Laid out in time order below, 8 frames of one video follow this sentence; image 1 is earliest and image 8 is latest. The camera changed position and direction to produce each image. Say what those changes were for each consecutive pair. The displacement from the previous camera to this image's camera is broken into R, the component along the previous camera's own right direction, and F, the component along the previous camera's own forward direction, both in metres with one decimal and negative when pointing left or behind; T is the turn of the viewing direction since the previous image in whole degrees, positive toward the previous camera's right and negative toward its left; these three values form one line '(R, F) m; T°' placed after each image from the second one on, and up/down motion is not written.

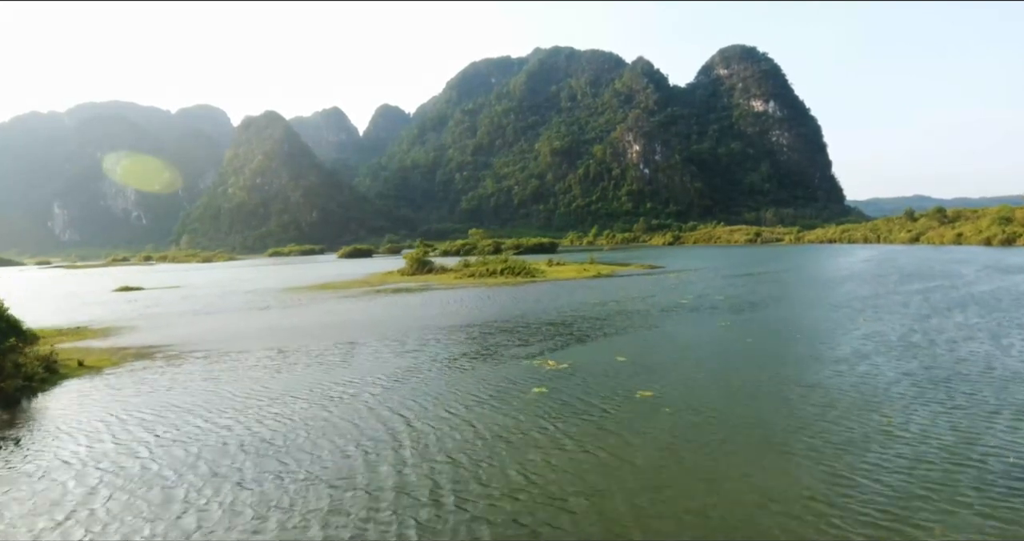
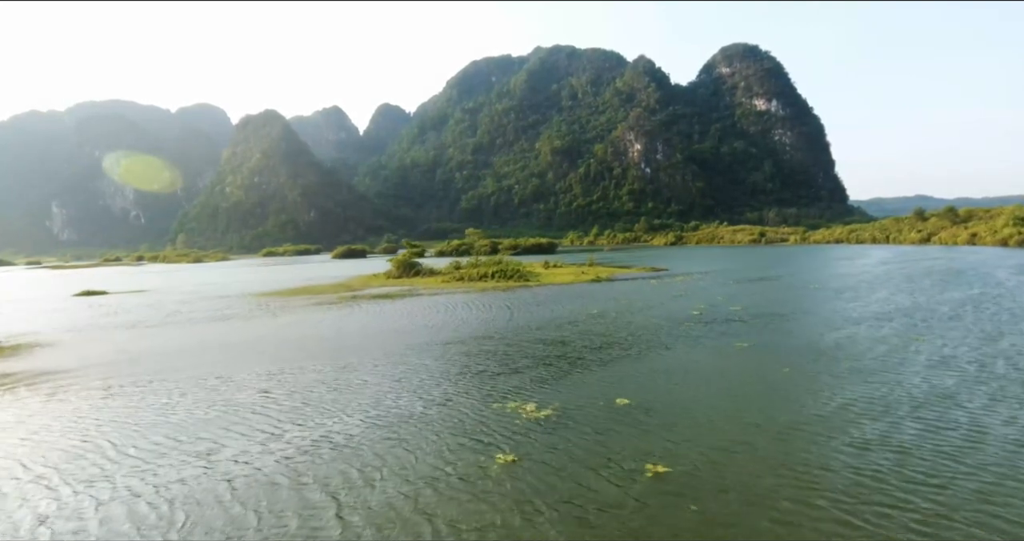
(+0.6, +3.8) m; 0°
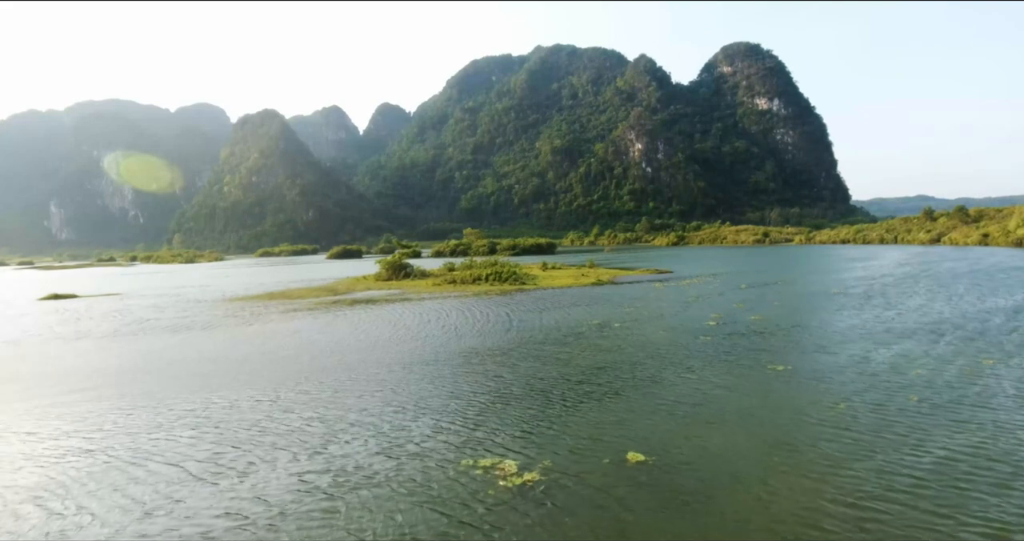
(+0.3, +3.0) m; 0°
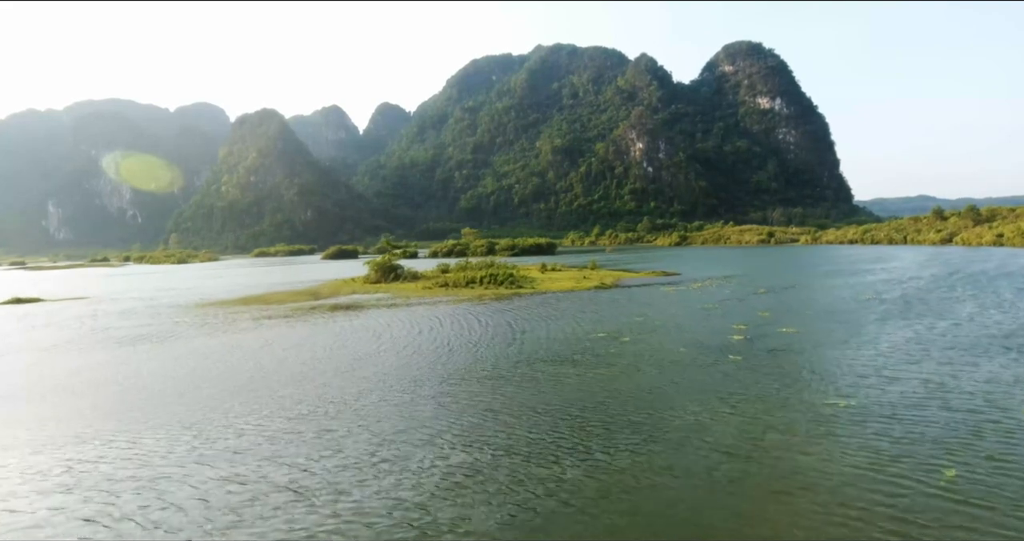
(+0.2, +3.1) m; 0°
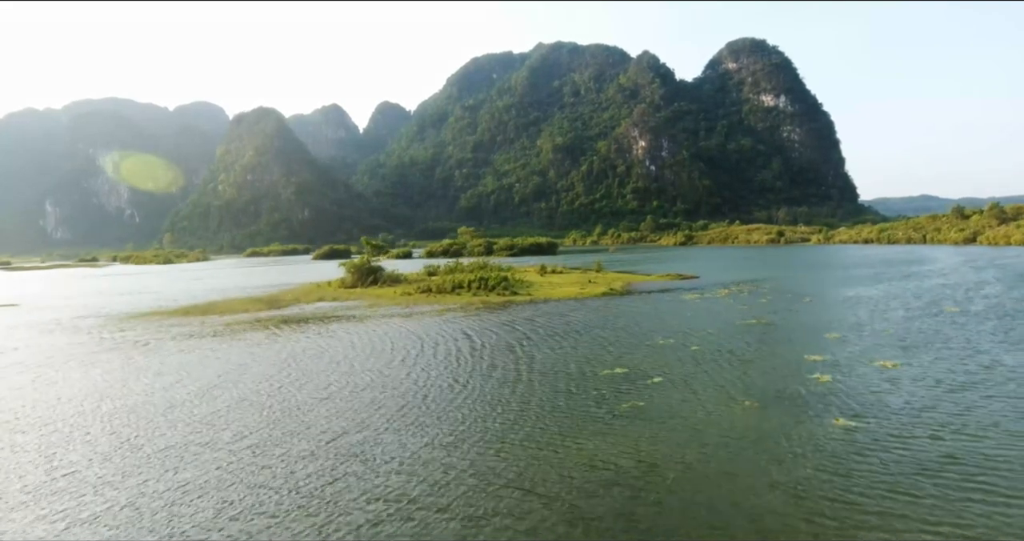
(+0.4, +5.9) m; 0°
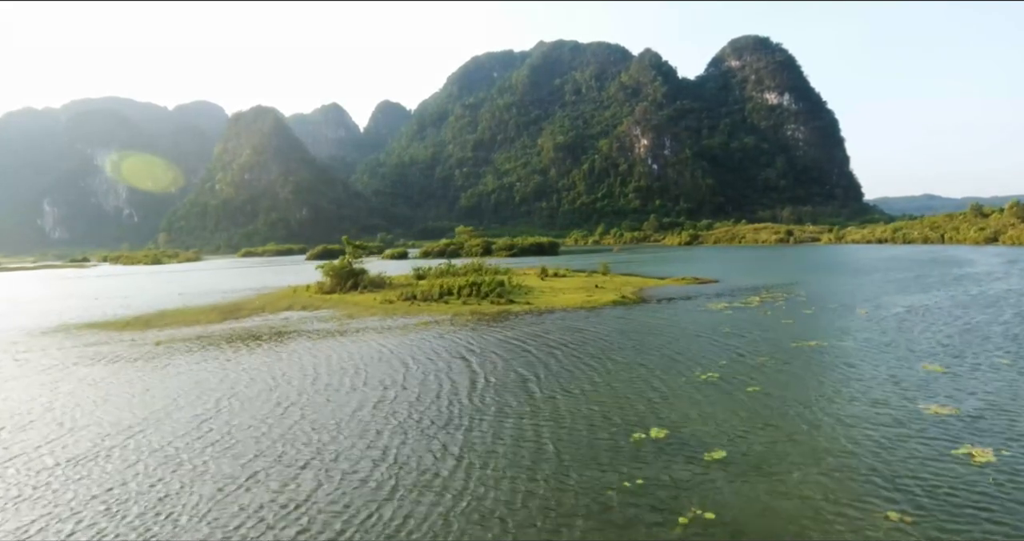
(+0.2, +4.5) m; 0°
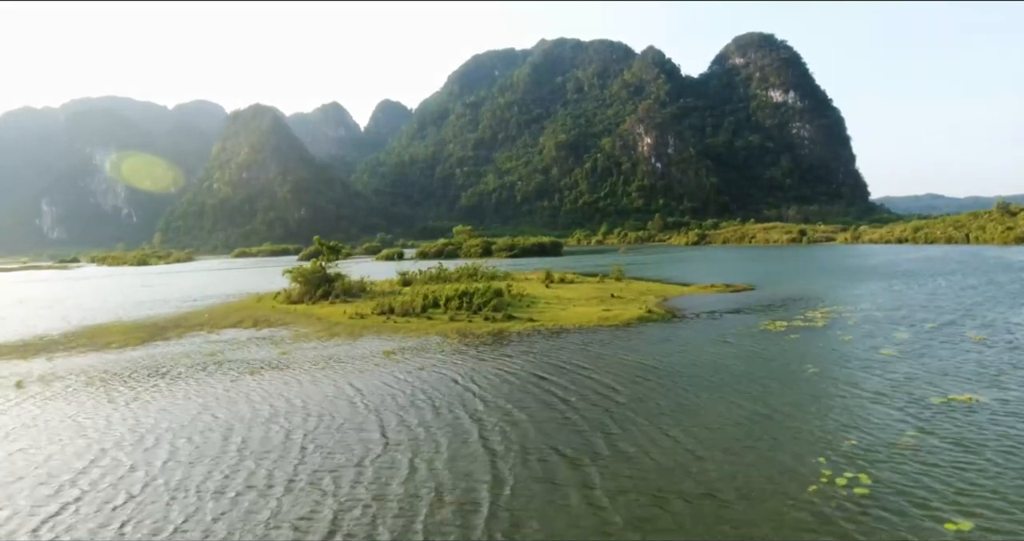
(+0.1, +5.7) m; 0°
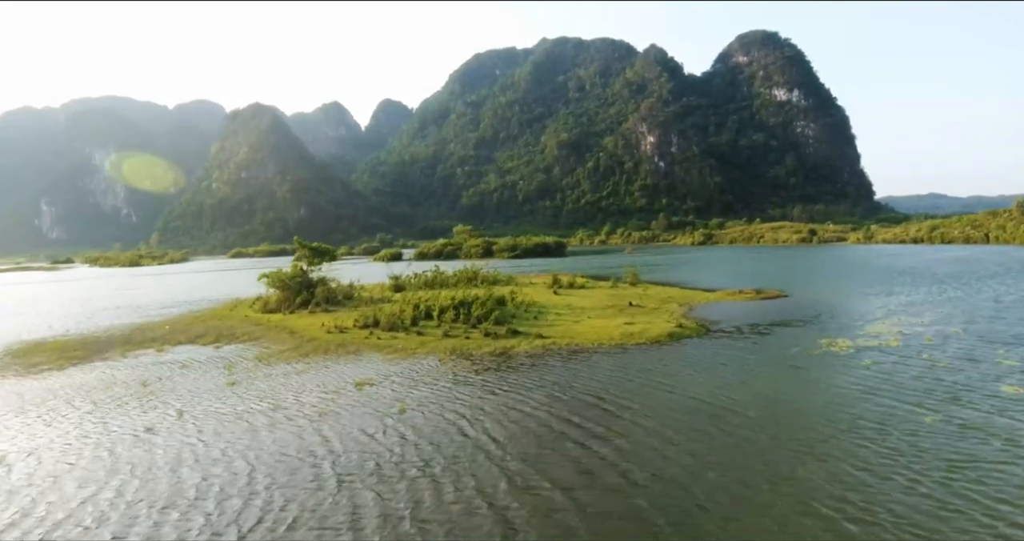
(-0.1, +3.6) m; 0°
